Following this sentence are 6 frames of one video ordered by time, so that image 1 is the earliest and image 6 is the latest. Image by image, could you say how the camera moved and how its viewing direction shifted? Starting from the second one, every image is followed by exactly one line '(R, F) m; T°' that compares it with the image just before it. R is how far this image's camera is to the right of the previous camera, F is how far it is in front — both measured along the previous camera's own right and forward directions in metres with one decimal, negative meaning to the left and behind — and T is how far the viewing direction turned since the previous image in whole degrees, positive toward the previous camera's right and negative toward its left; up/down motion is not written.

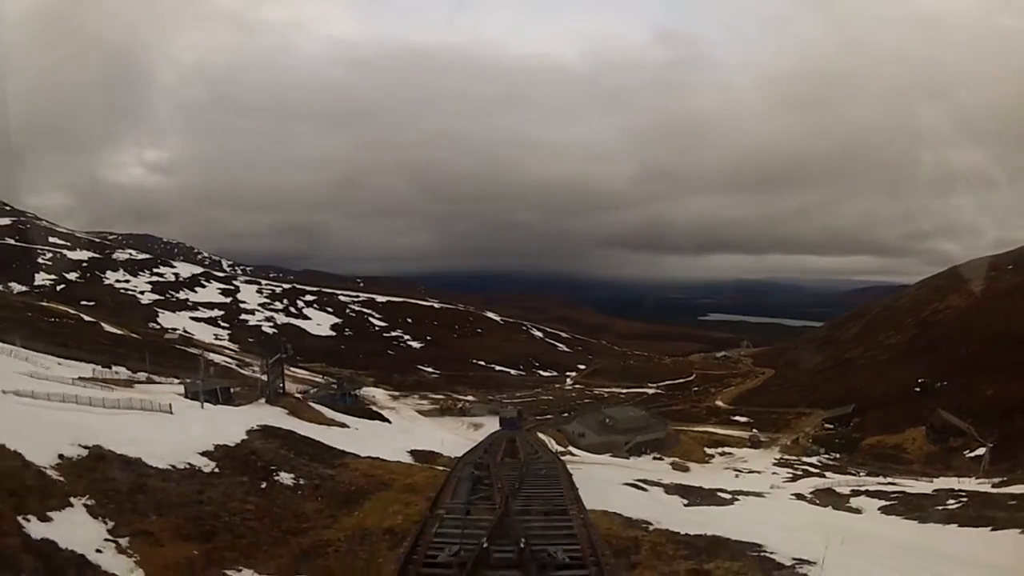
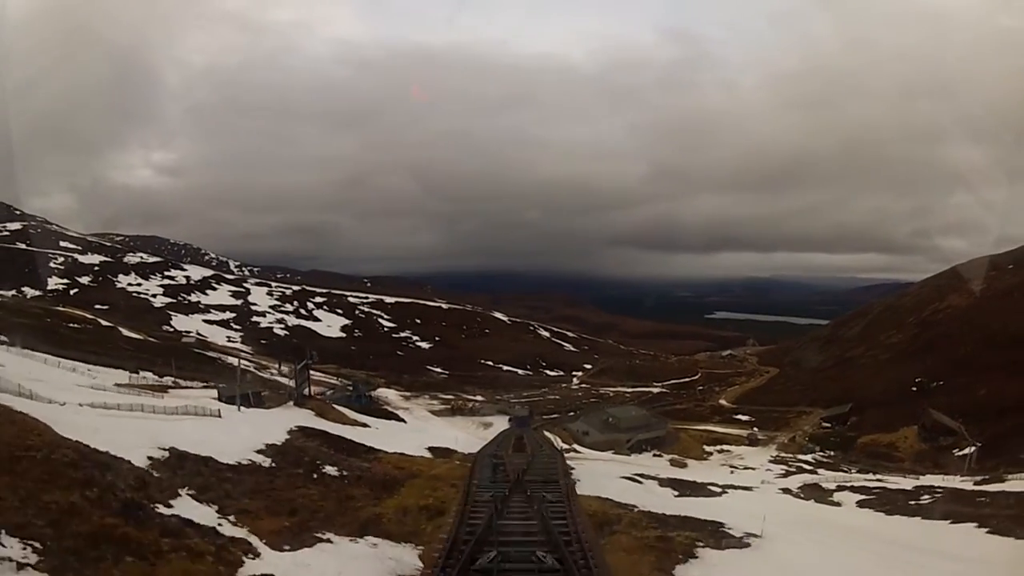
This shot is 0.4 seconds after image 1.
(0.0, -1.9) m; -1°
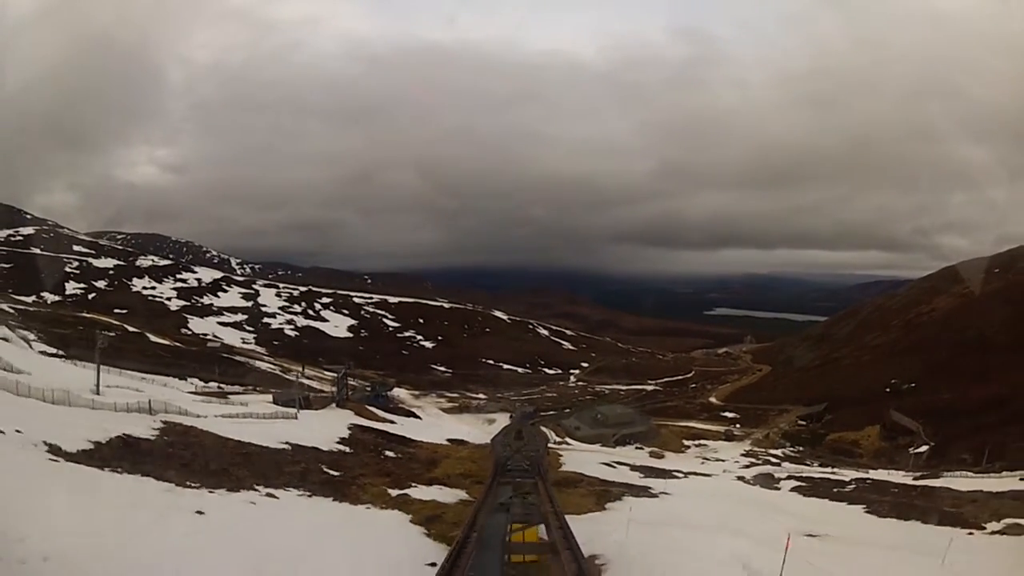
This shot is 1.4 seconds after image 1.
(-0.1, -5.4) m; 0°
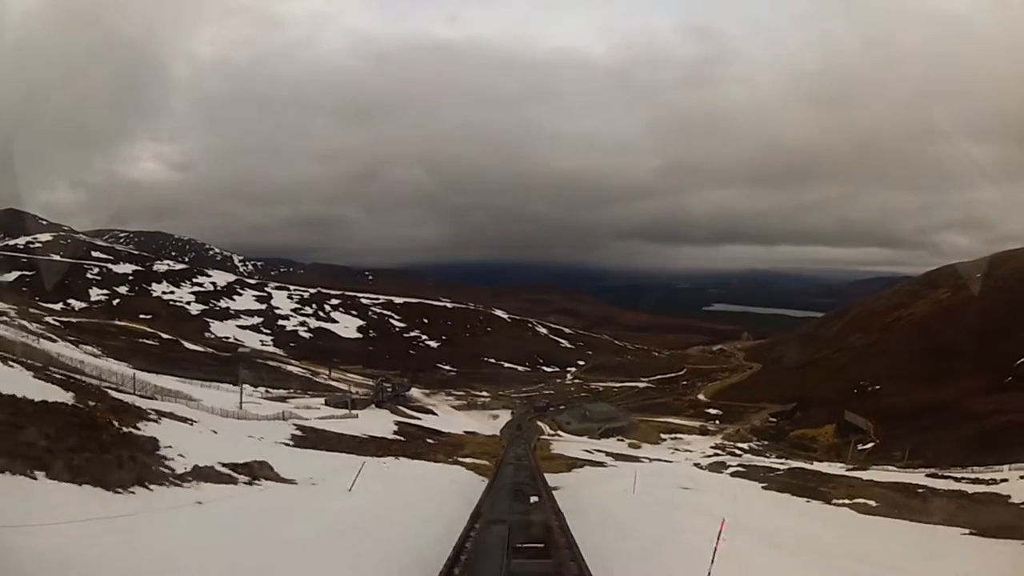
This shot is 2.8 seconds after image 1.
(-0.1, -7.6) m; 0°
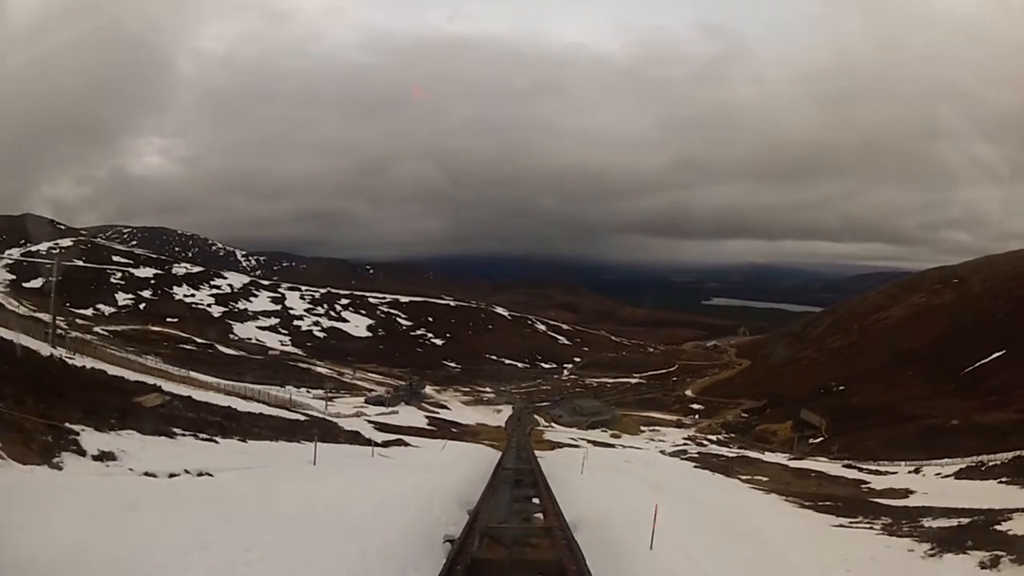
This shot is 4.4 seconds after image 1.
(-0.1, -9.0) m; 0°
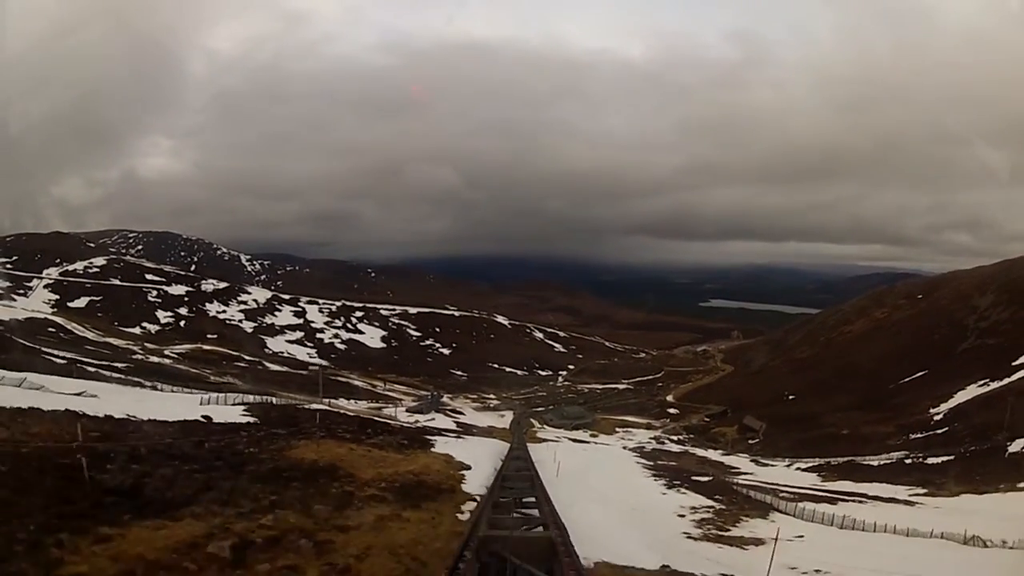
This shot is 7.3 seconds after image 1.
(-0.2, -16.2) m; 0°
